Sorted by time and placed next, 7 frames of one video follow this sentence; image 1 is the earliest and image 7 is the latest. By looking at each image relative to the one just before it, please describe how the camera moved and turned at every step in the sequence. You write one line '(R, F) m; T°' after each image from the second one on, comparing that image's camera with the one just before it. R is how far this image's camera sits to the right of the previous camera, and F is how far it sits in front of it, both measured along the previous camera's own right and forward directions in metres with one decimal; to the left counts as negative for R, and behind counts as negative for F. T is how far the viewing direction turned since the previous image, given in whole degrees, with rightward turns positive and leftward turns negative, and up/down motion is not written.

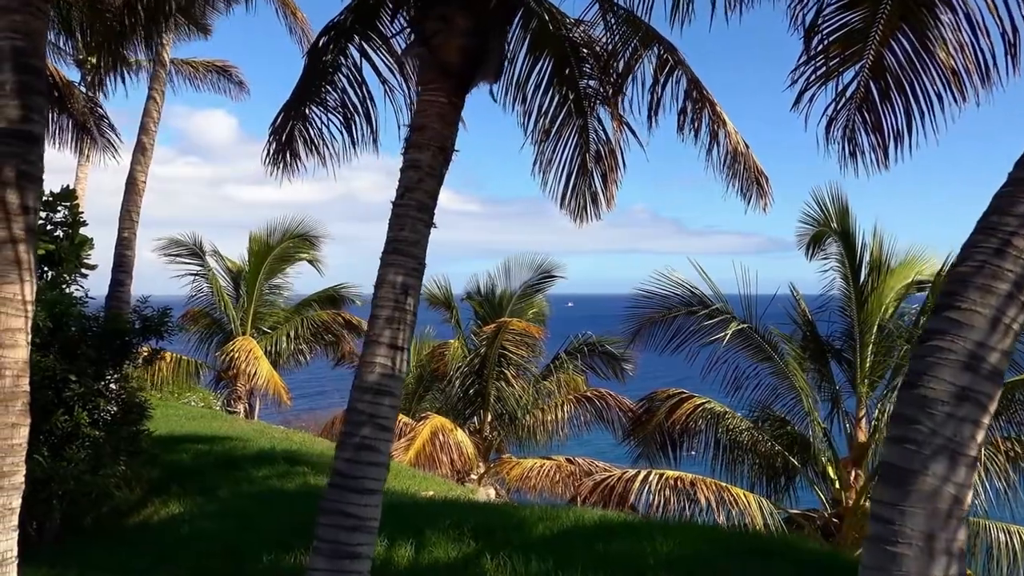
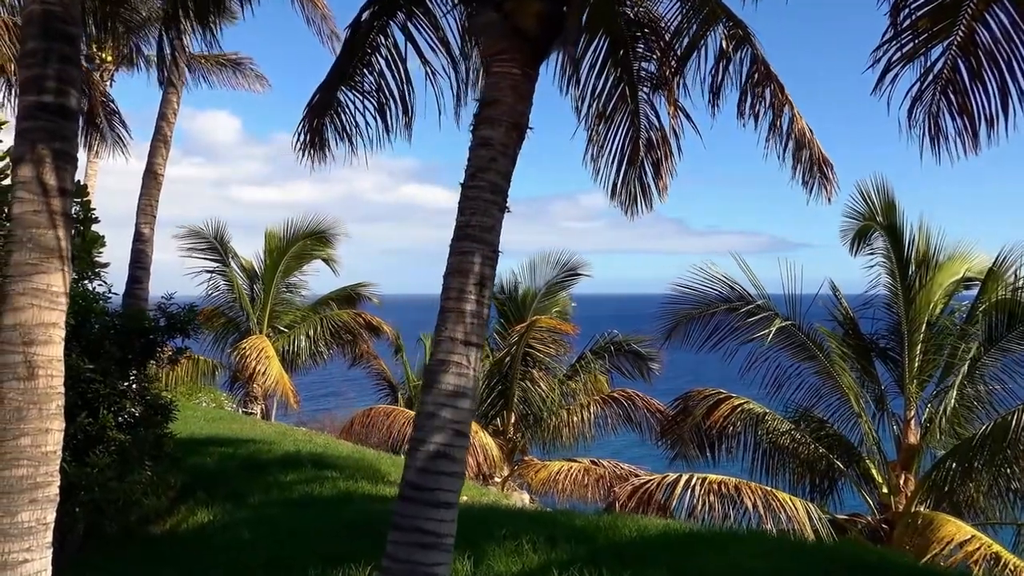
(-0.4, +0.4) m; 0°
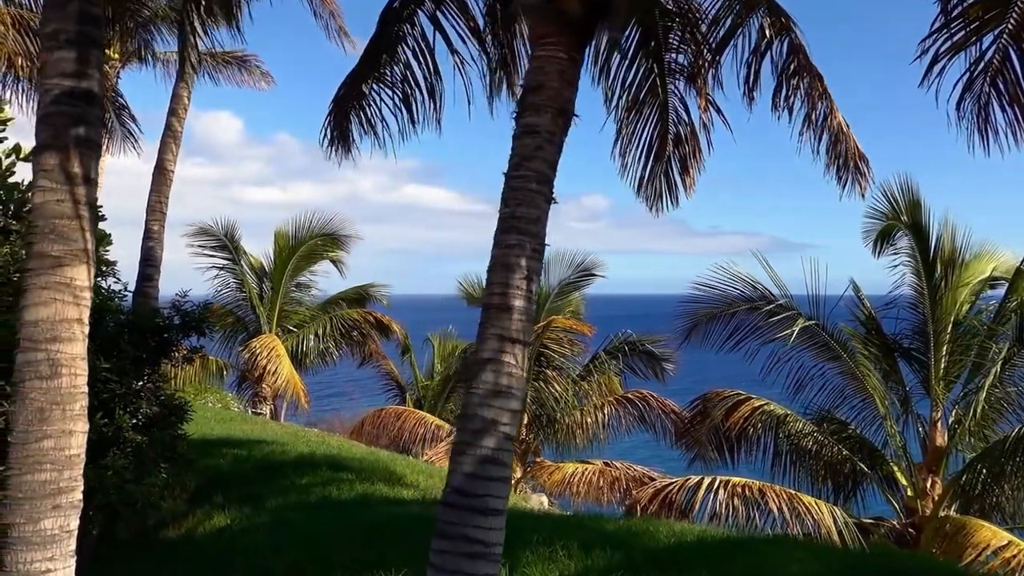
(-0.2, +0.2) m; 0°
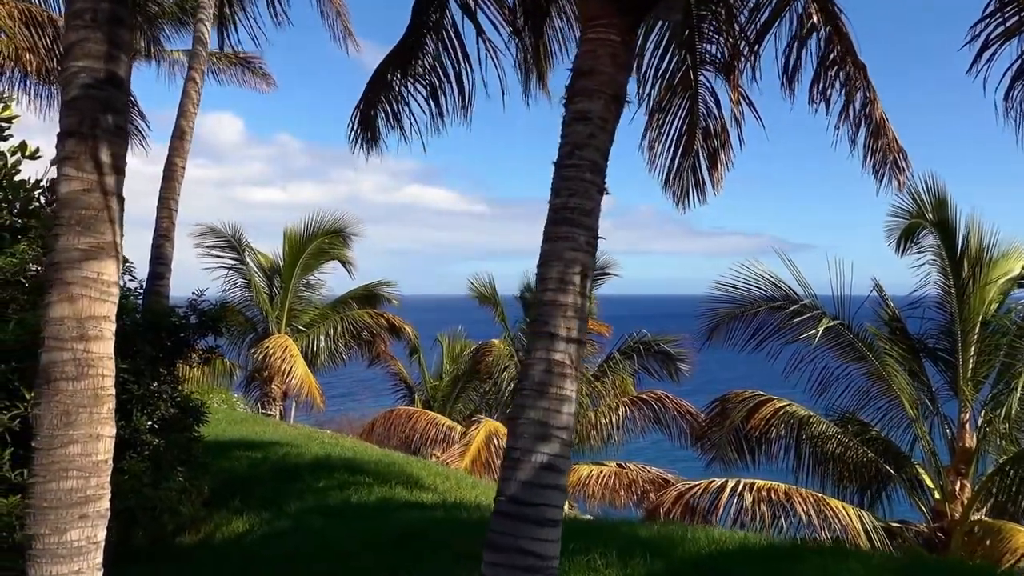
(-0.2, +0.2) m; 0°
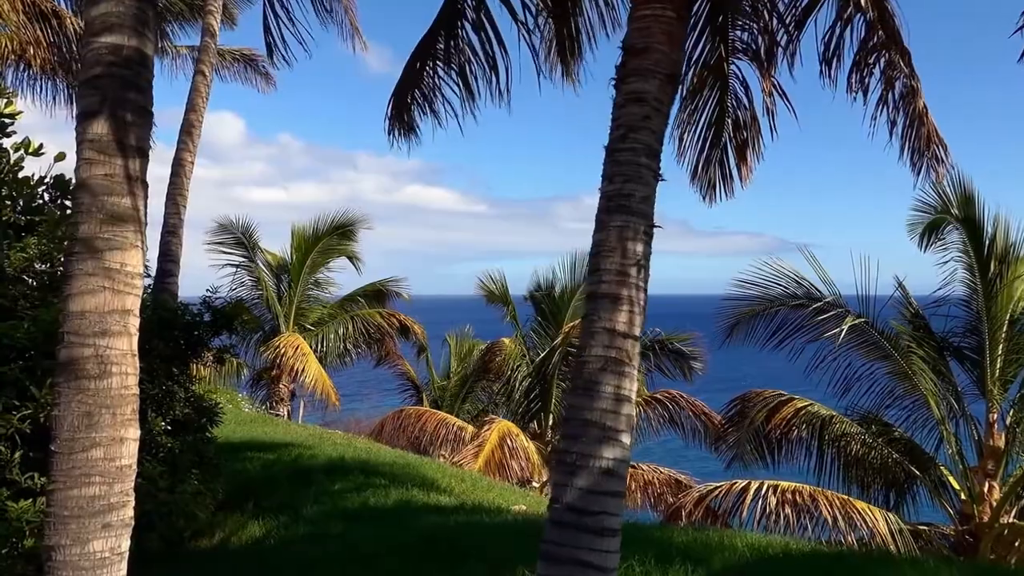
(-0.2, +0.2) m; 0°
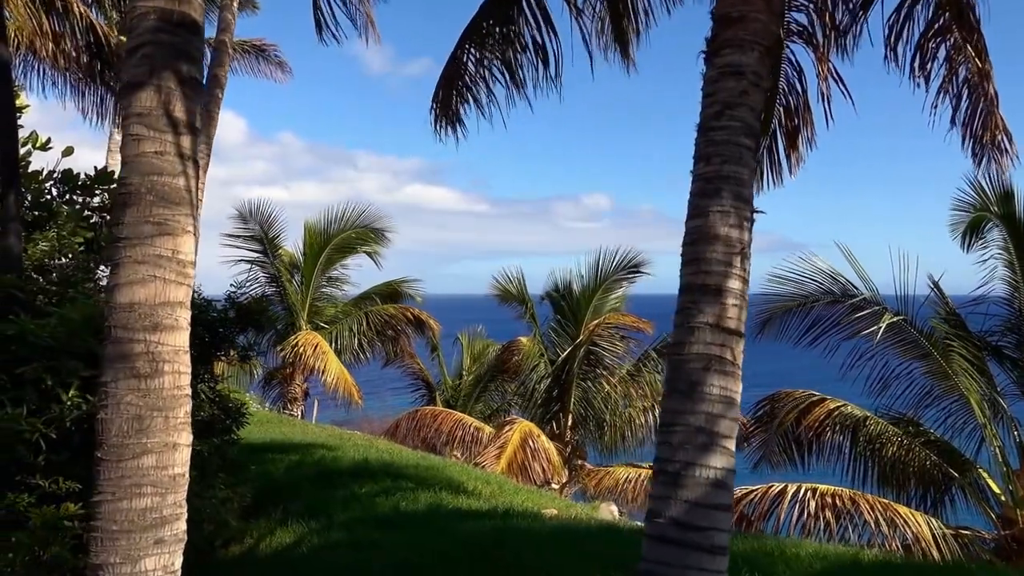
(-0.3, +0.3) m; 0°
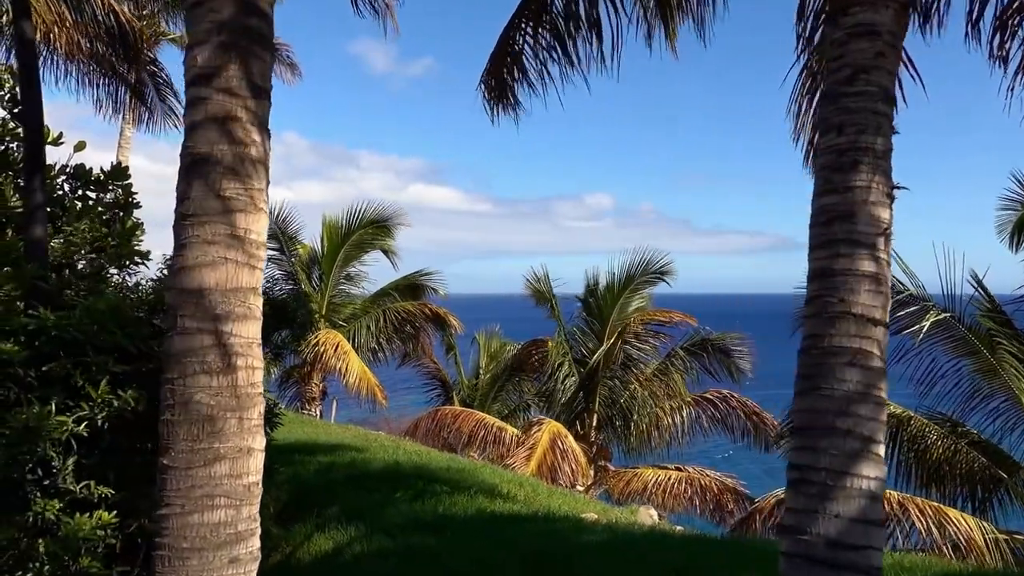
(-0.3, +0.3) m; 0°
